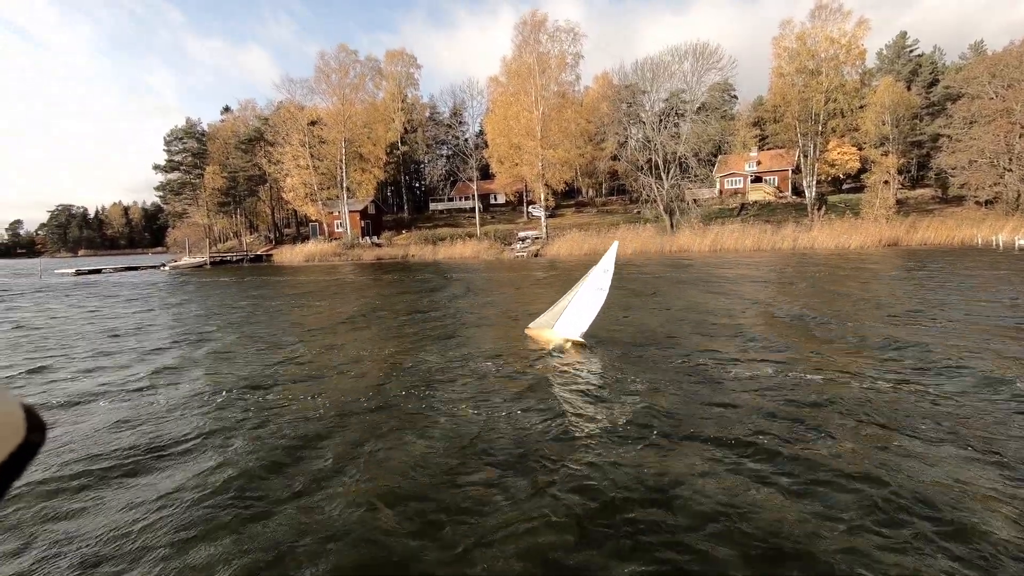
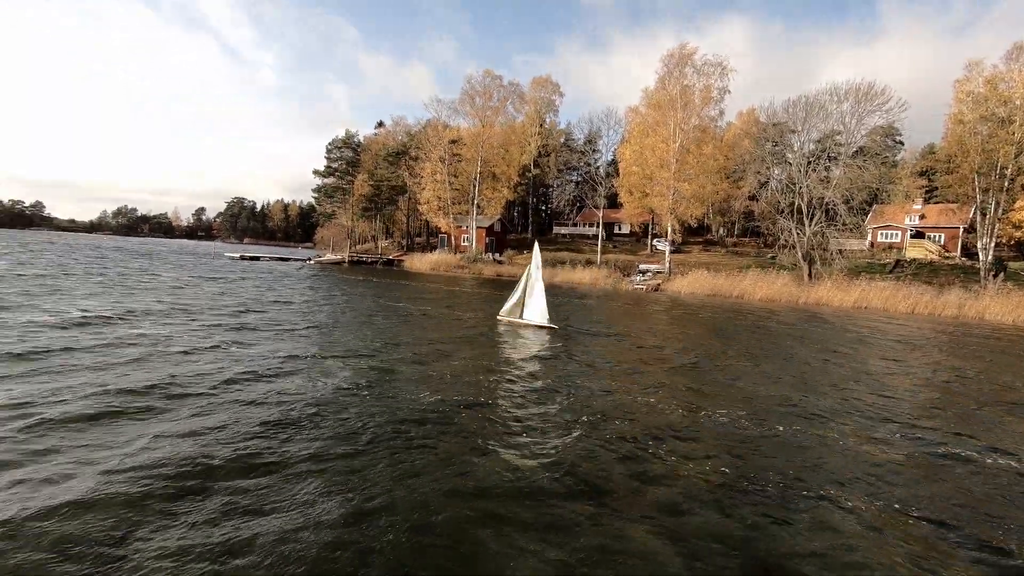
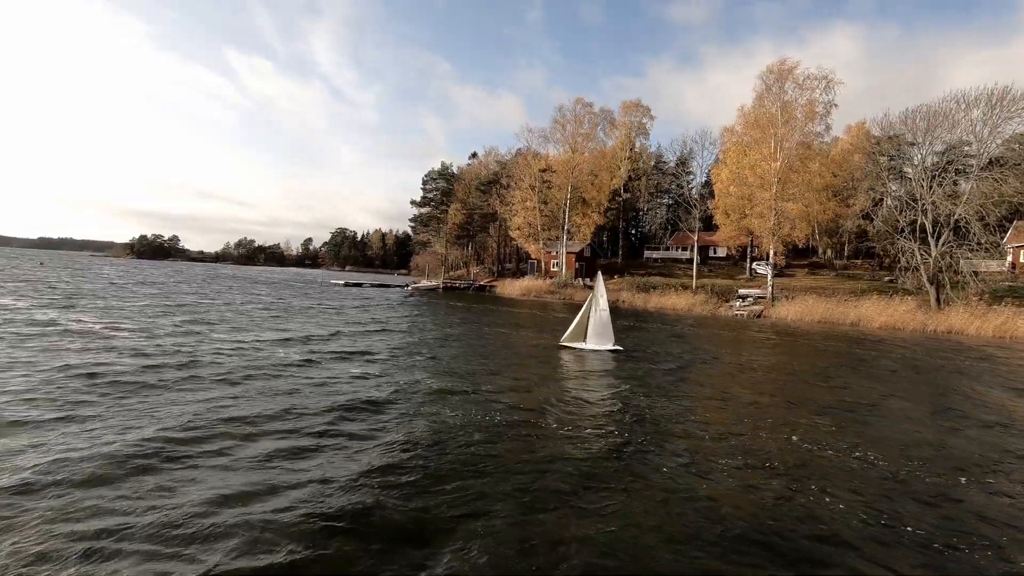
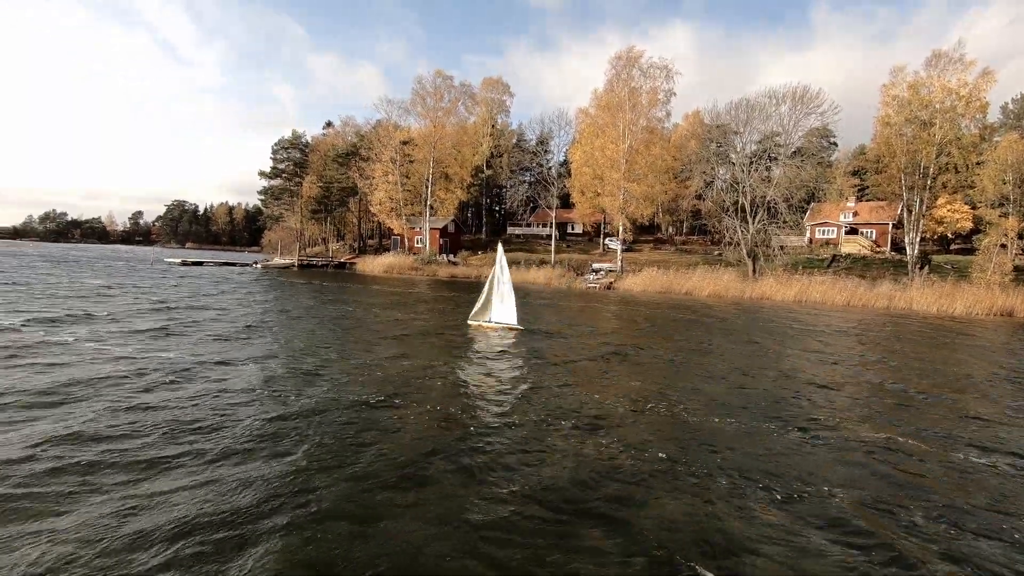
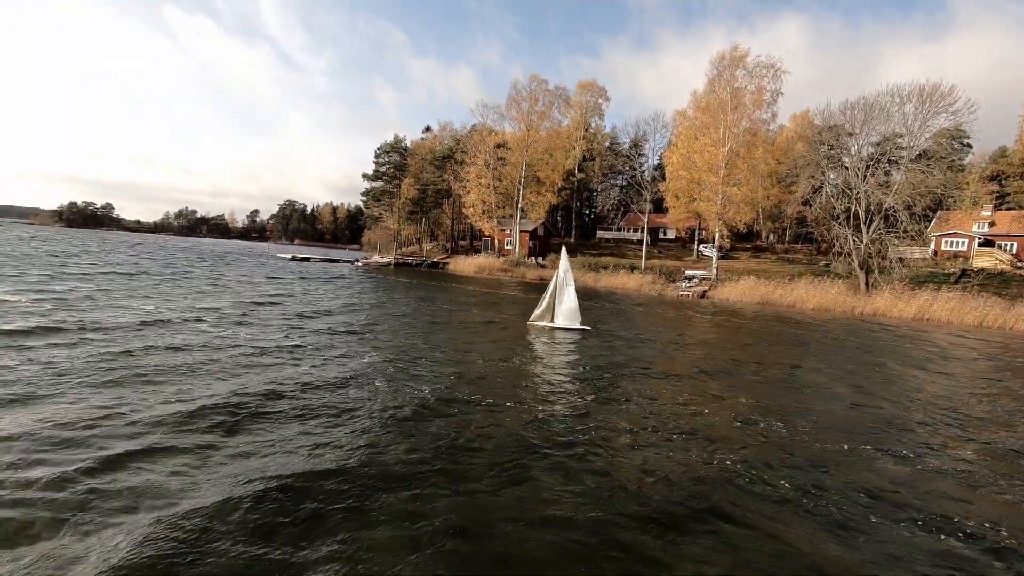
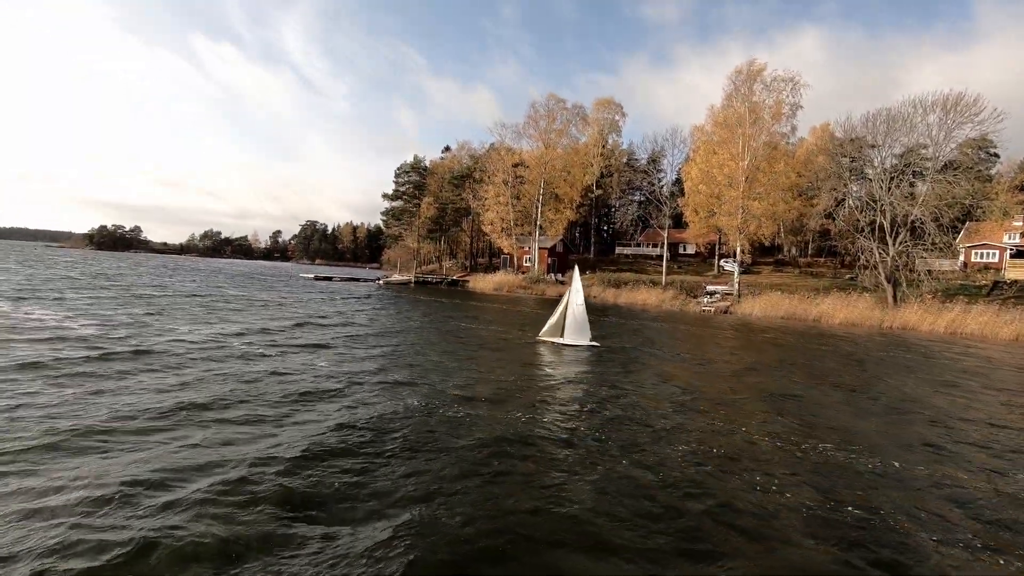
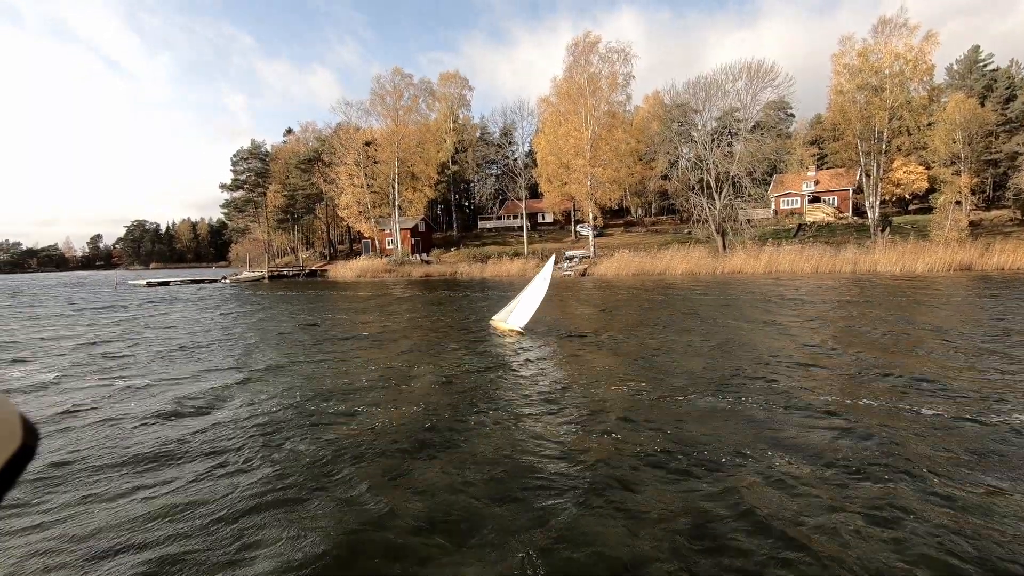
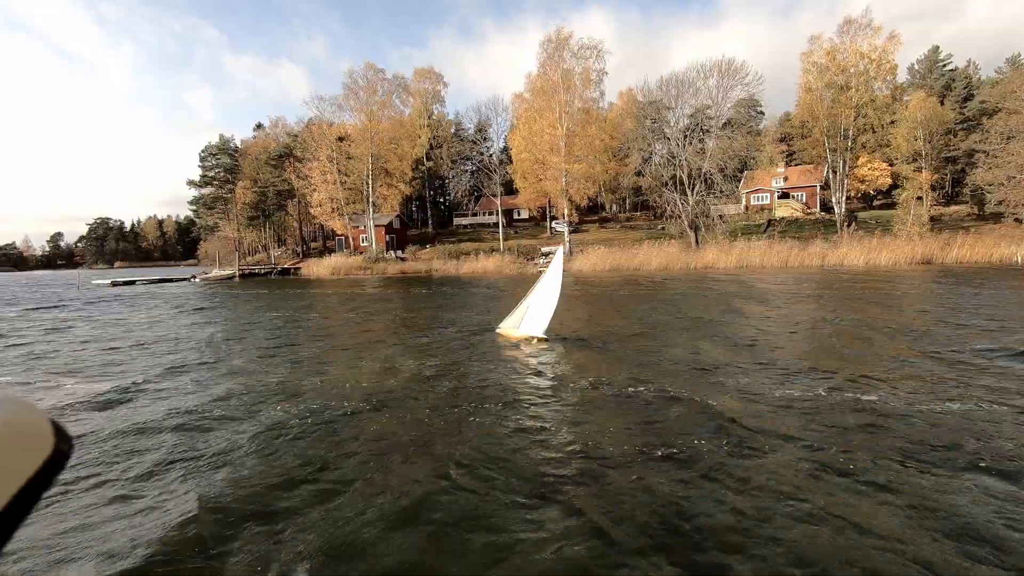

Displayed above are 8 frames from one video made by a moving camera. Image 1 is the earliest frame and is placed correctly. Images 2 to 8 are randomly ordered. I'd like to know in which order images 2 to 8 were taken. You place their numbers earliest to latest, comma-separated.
8, 7, 4, 2, 5, 6, 3
